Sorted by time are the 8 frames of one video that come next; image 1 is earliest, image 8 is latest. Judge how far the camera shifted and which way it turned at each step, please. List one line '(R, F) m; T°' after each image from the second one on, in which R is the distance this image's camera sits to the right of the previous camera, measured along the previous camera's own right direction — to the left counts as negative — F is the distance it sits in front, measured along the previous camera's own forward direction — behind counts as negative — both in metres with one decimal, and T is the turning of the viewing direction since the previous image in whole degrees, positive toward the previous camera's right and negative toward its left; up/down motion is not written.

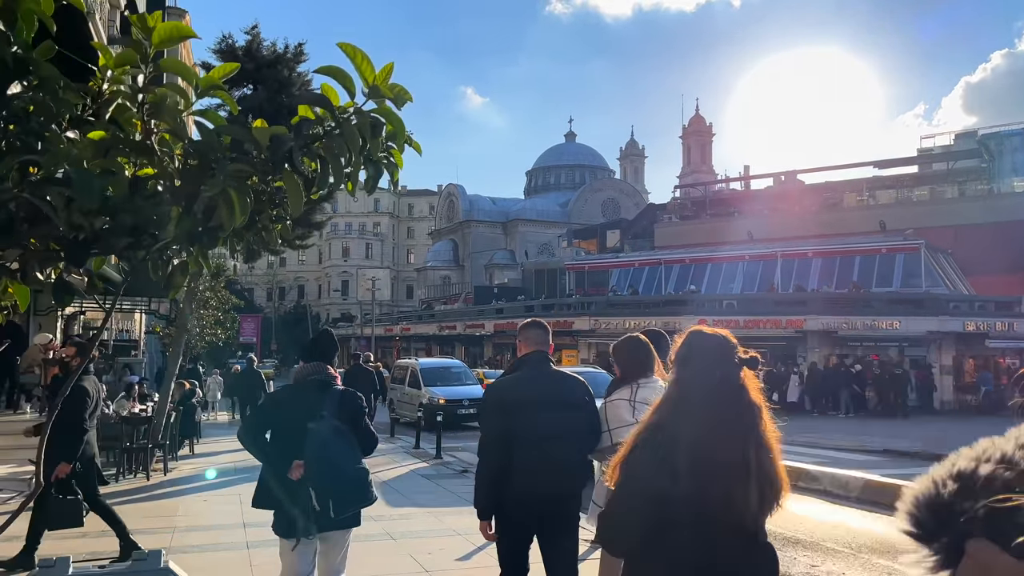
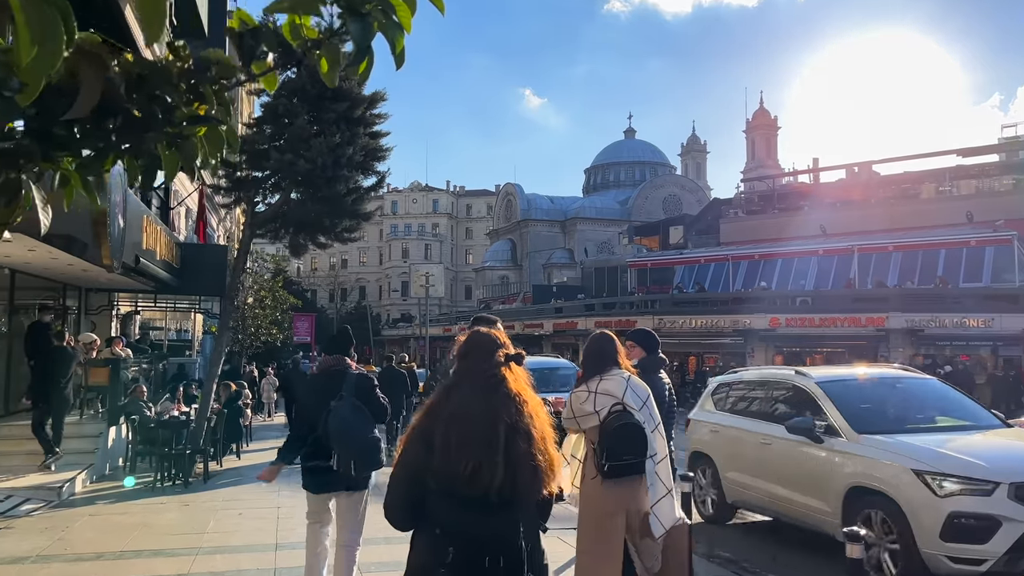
(-0.1, +1.1) m; -4°
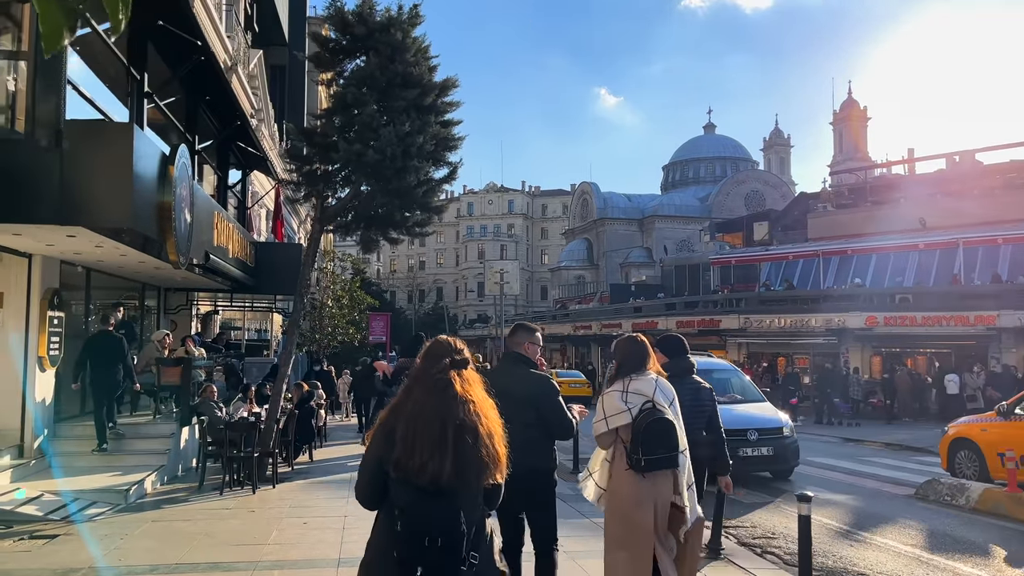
(-0.1, +0.7) m; -6°
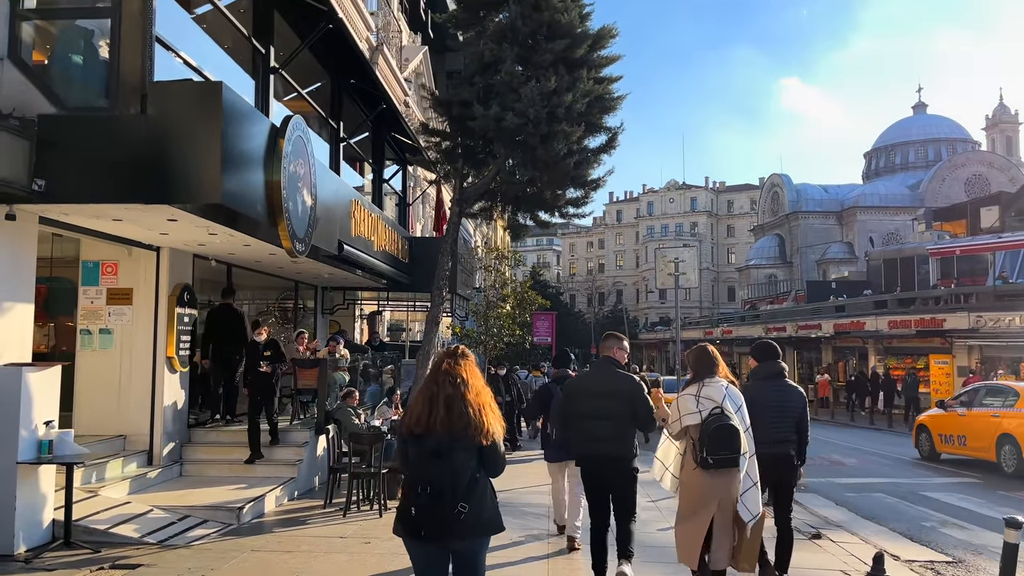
(+0.1, +1.9) m; -13°
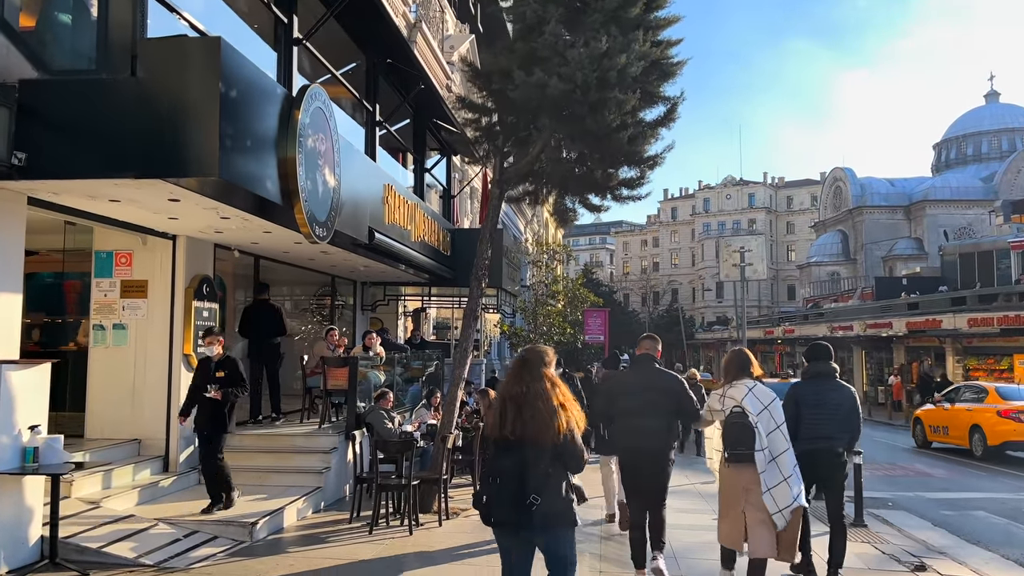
(+0.1, +1.0) m; -4°
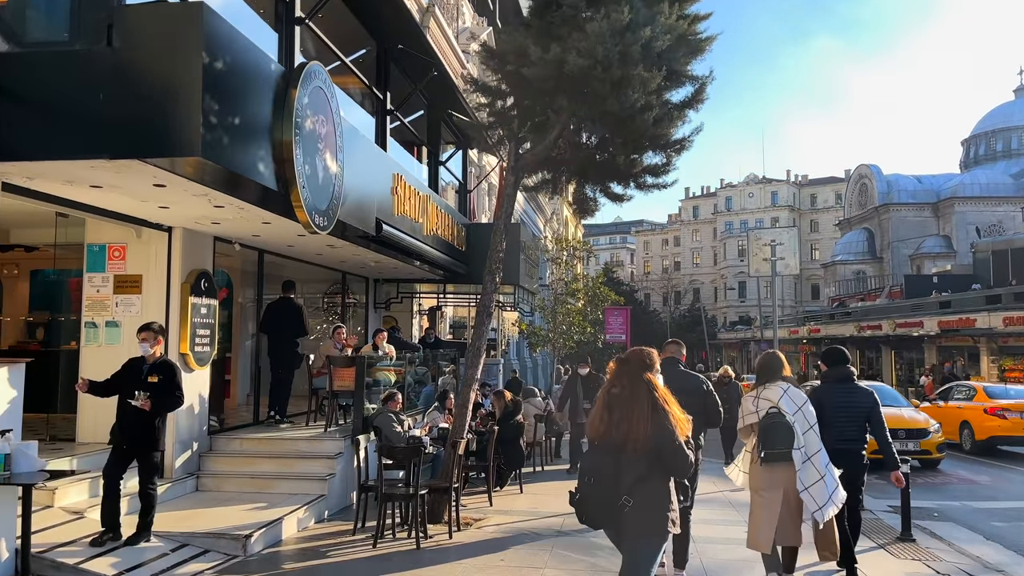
(0.0, +0.6) m; -1°
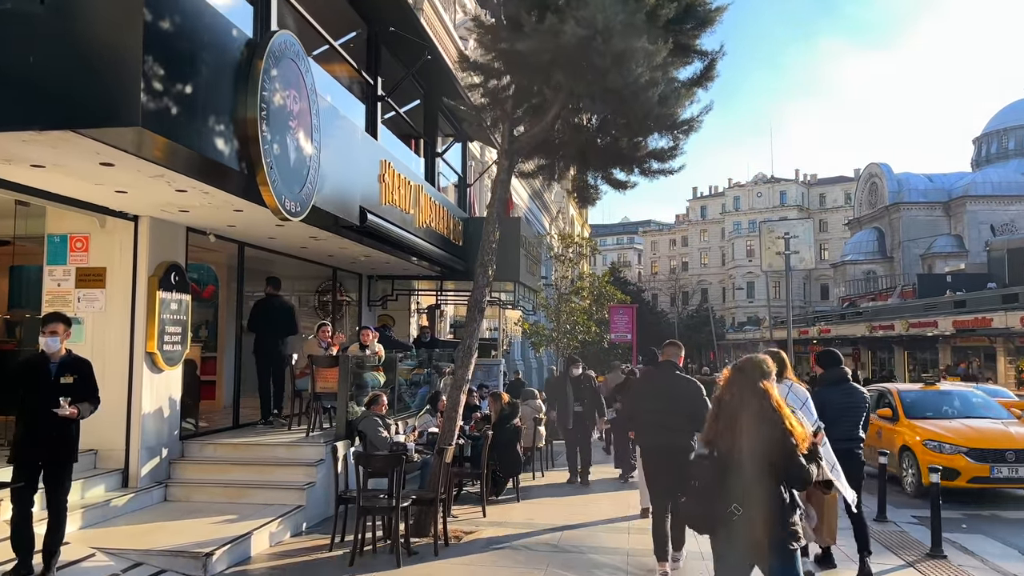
(+0.1, +0.6) m; -1°
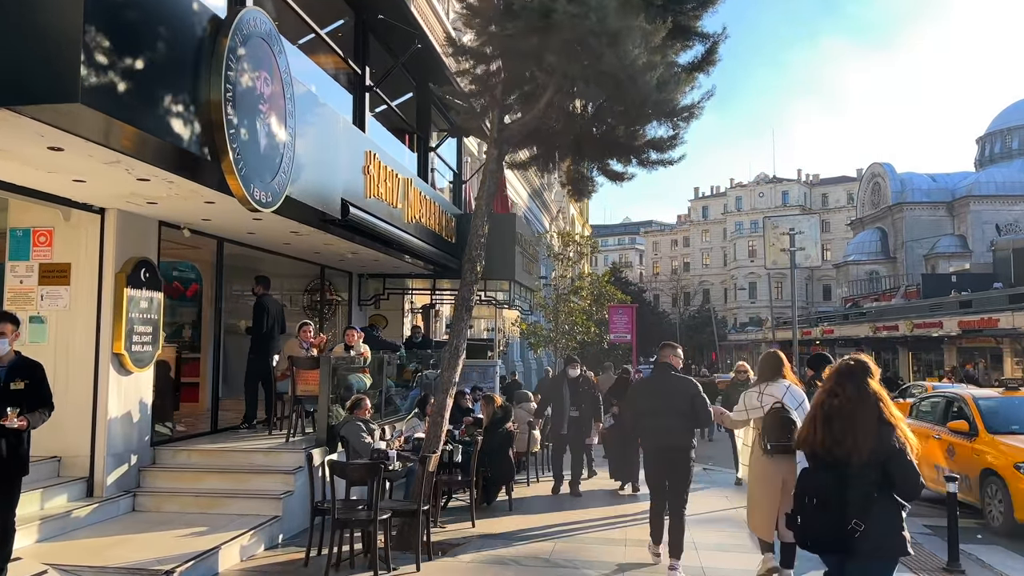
(+0.1, +0.4) m; 0°
